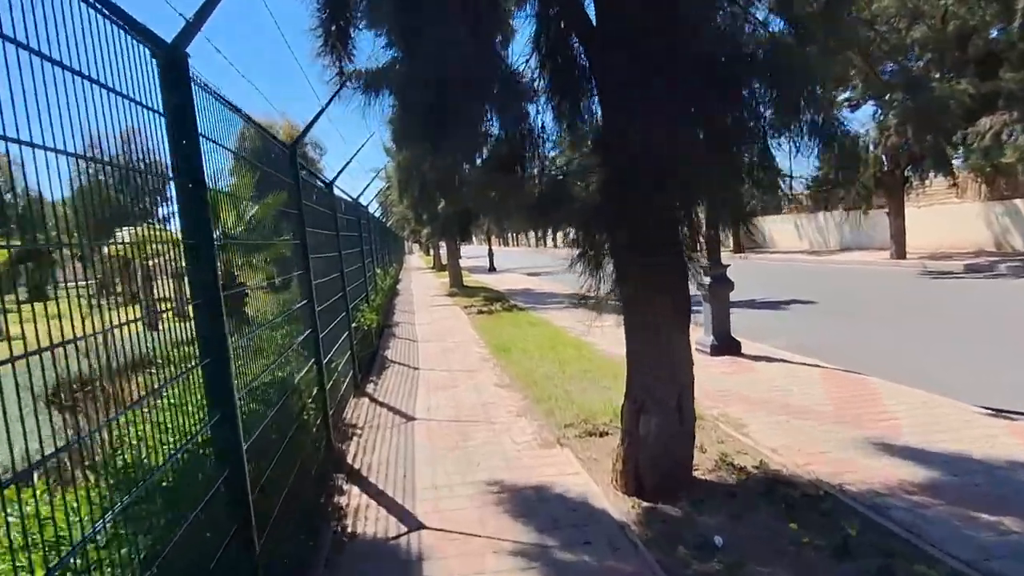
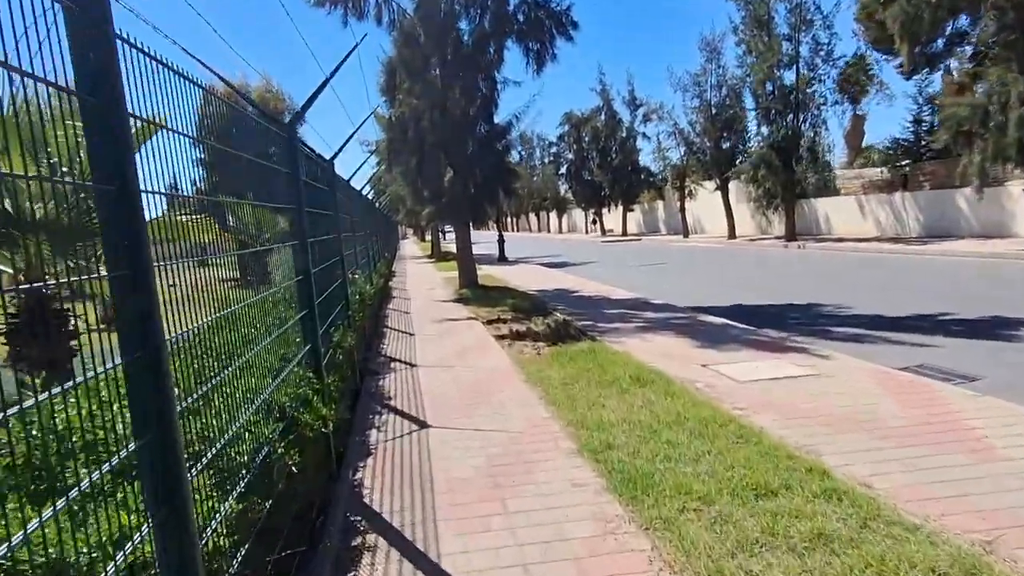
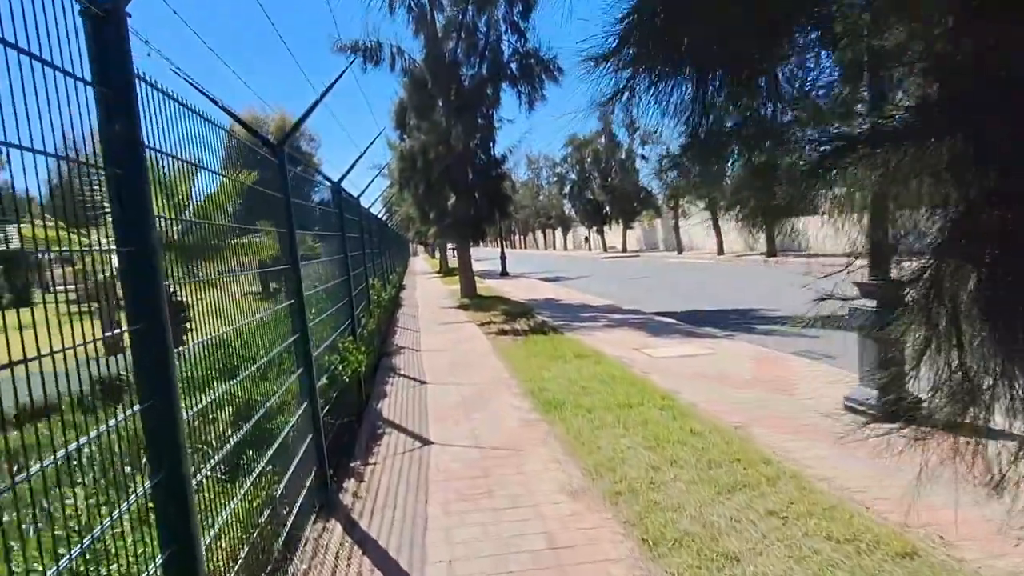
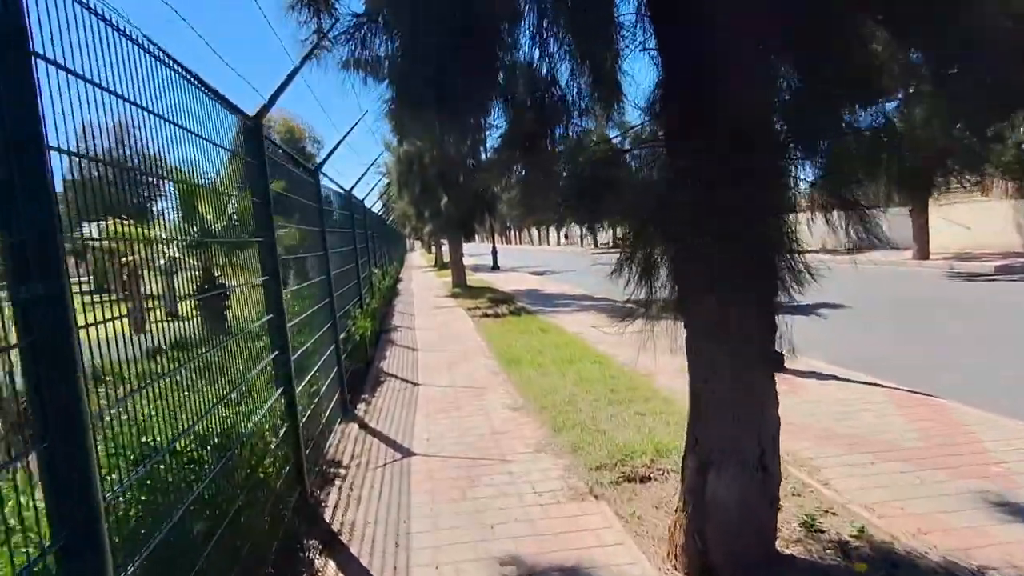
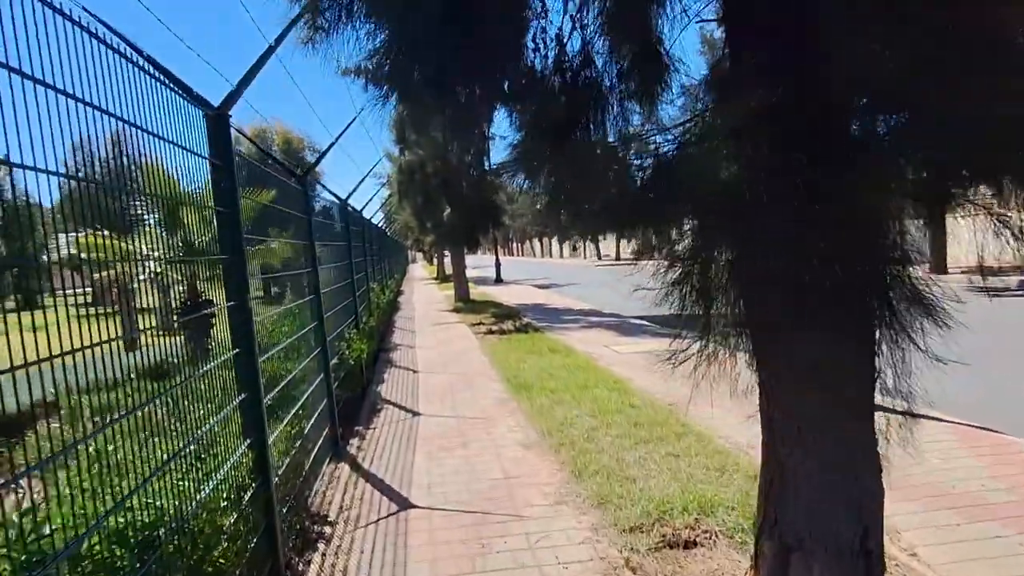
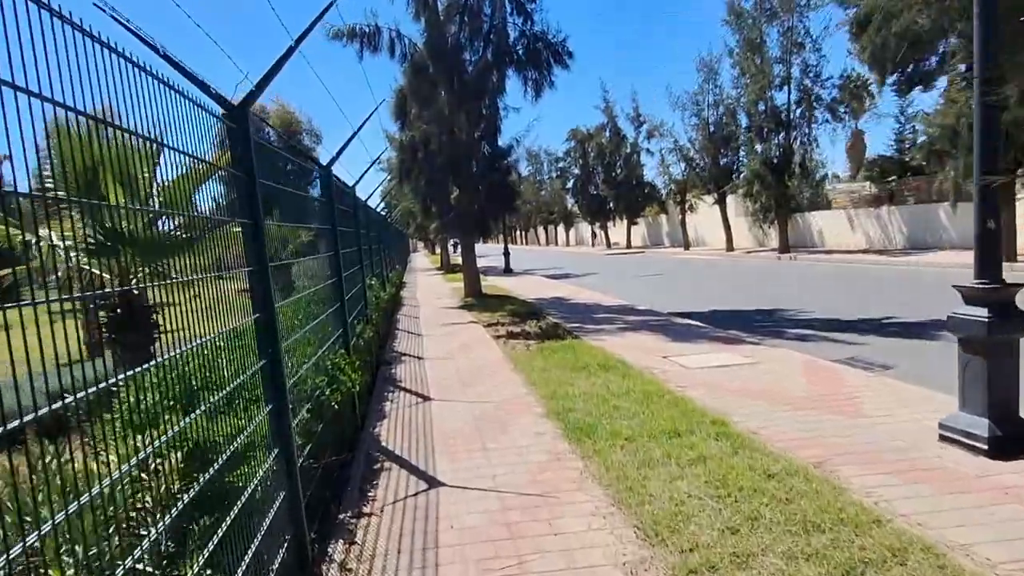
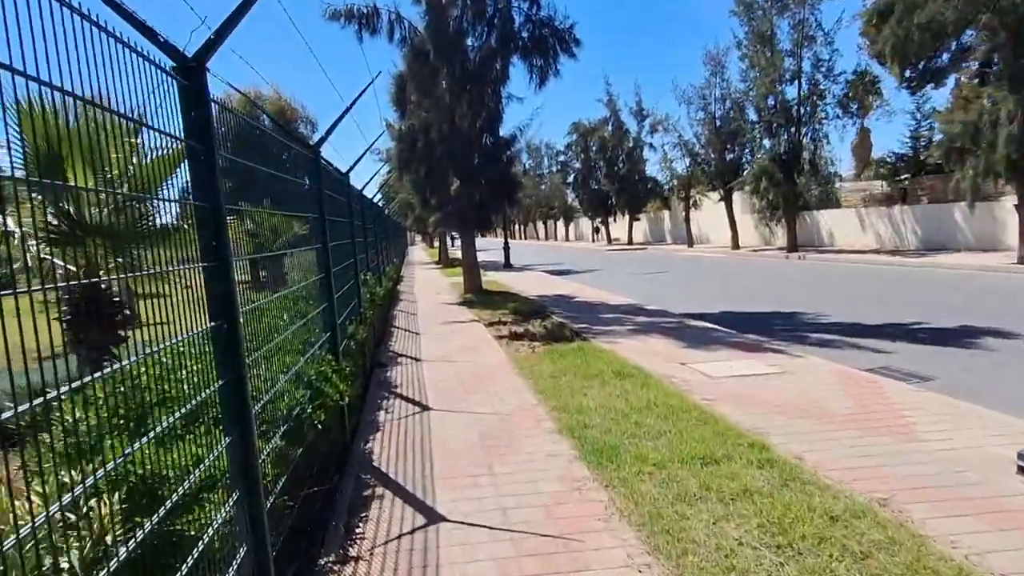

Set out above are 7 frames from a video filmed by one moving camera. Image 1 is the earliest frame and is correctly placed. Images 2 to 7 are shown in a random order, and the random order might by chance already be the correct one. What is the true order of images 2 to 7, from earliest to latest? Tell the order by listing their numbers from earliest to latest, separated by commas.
4, 5, 3, 6, 7, 2
